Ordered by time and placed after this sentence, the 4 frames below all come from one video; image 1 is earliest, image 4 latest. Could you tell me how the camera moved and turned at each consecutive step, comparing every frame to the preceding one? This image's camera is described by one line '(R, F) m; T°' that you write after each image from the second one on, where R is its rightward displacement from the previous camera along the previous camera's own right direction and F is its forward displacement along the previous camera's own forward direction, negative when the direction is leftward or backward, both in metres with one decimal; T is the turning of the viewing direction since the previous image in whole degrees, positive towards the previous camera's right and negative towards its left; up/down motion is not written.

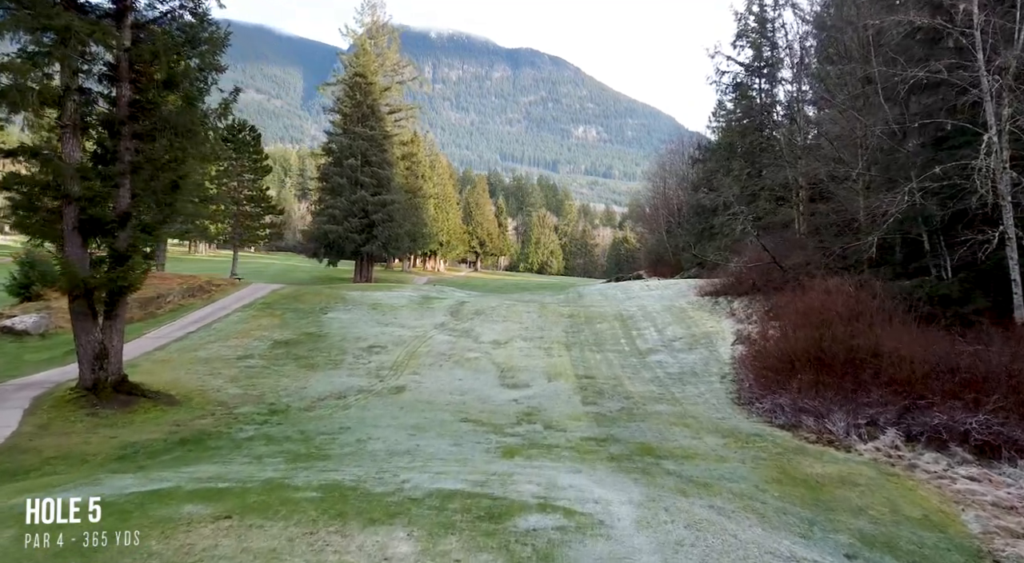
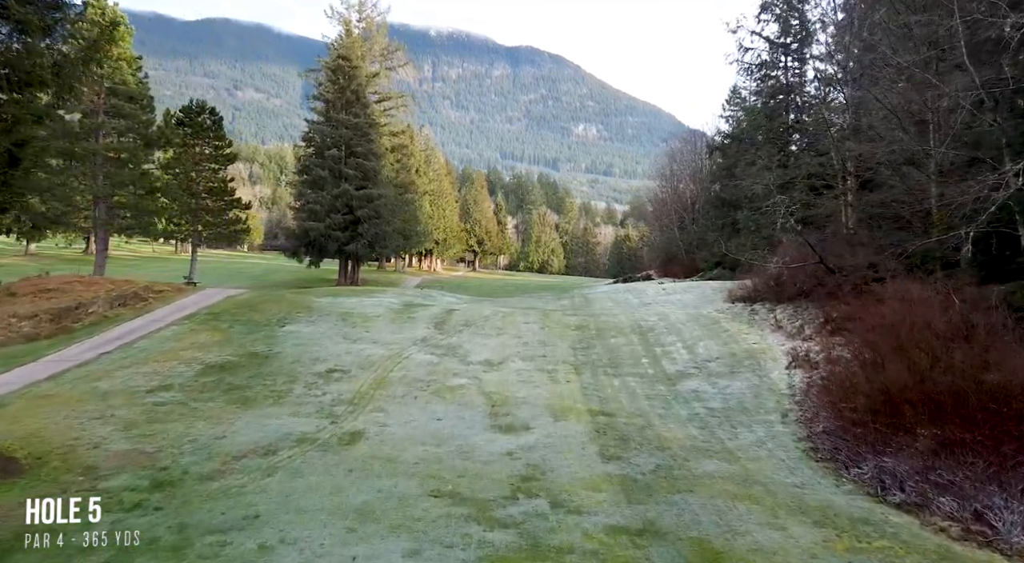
(+0.1, +2.9) m; 0°
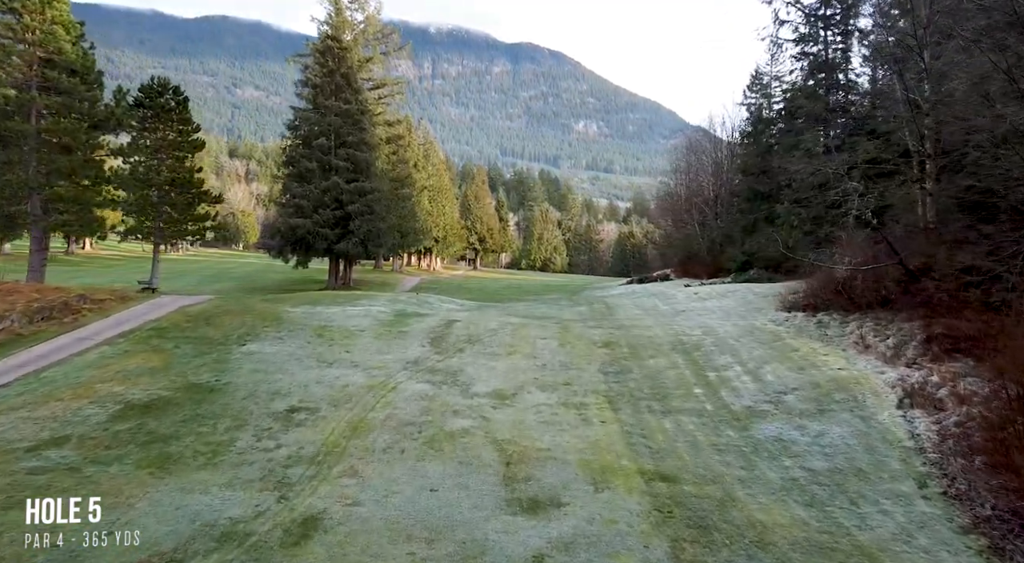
(-0.2, +2.7) m; 0°
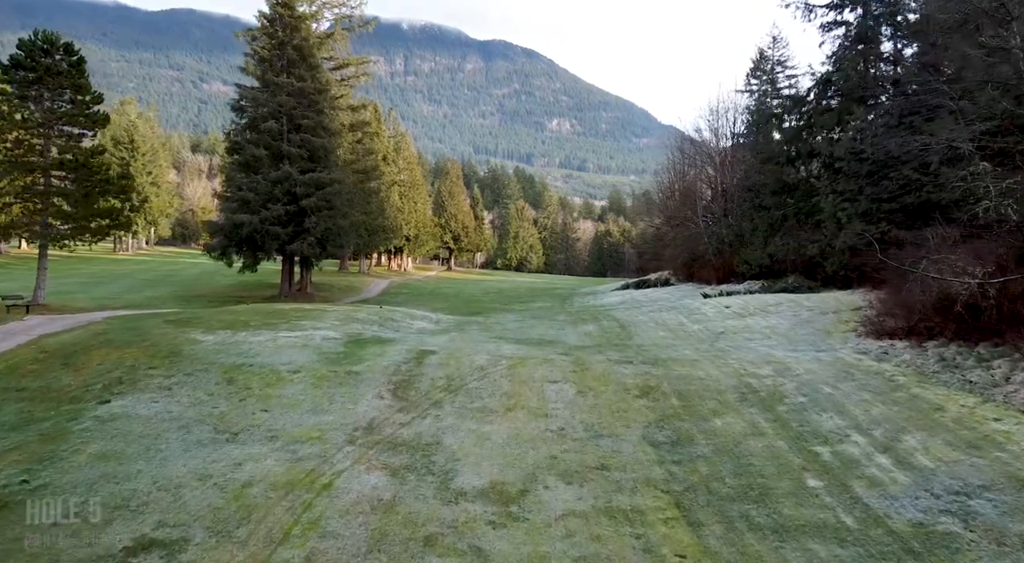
(-0.3, +3.7) m; +2°
